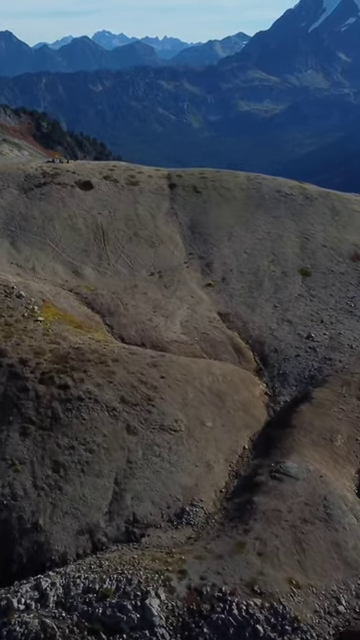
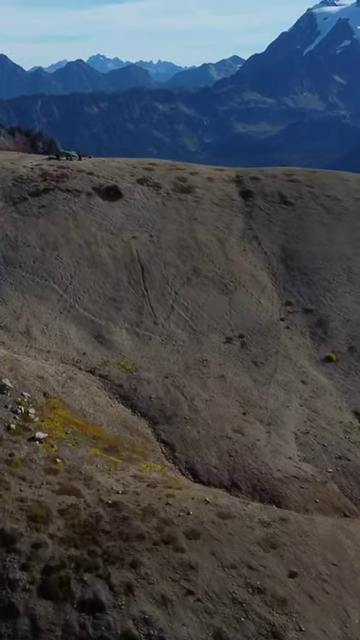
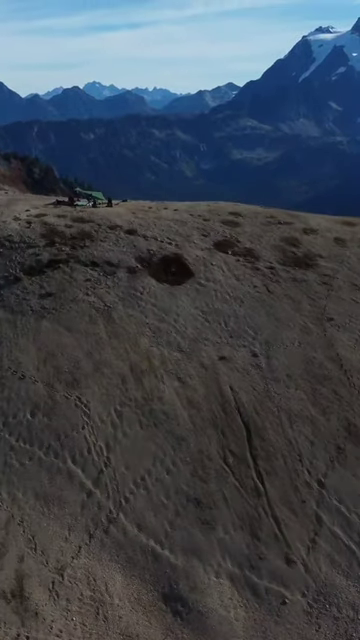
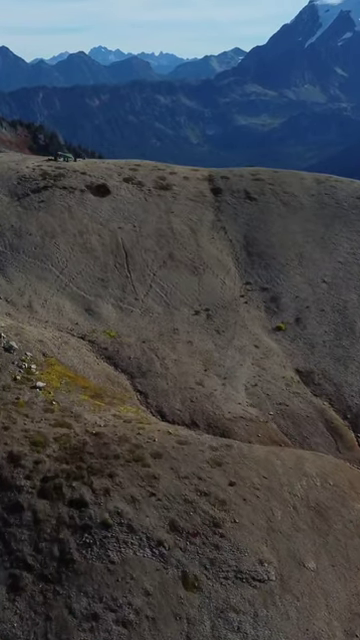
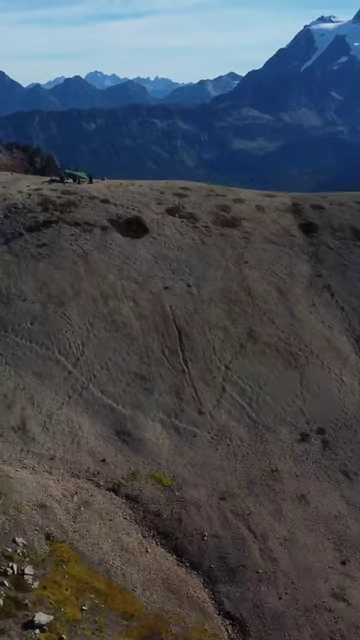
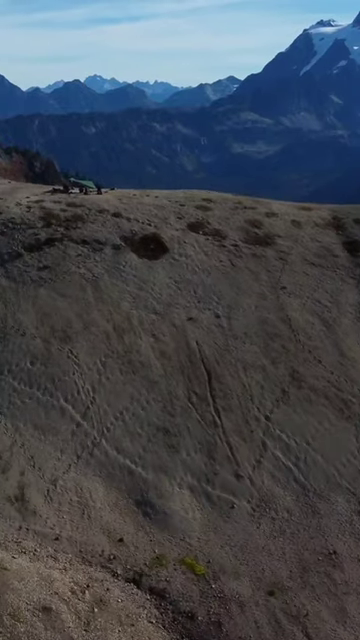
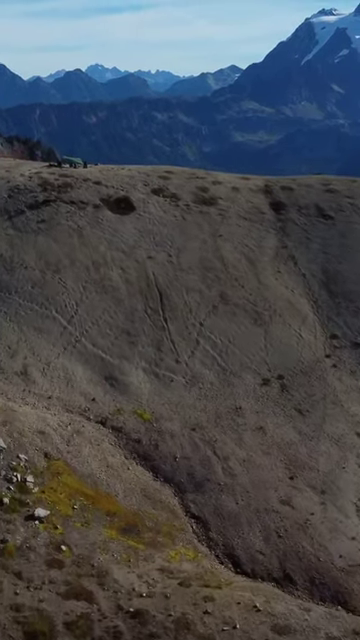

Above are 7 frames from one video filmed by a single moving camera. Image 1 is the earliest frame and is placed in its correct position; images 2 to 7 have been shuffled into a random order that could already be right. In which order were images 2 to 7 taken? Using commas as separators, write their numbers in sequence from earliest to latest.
4, 2, 7, 5, 6, 3
